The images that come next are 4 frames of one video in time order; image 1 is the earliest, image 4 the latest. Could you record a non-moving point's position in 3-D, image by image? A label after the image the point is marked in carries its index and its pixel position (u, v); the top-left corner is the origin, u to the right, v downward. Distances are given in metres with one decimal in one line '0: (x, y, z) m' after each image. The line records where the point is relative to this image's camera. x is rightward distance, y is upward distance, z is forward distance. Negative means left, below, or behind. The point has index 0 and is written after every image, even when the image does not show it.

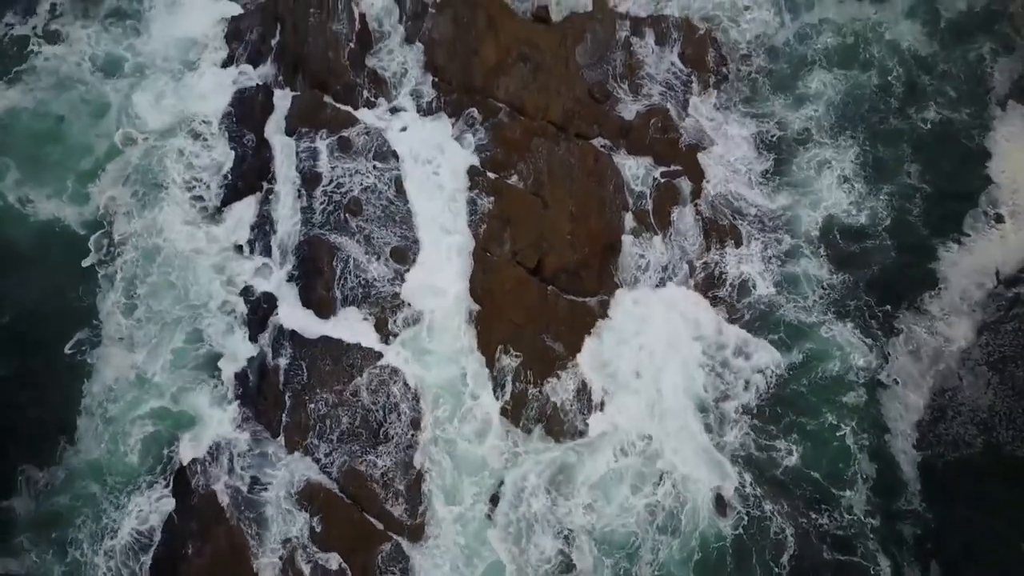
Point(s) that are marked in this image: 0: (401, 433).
0: (-2.4, -3.2, +19.7) m
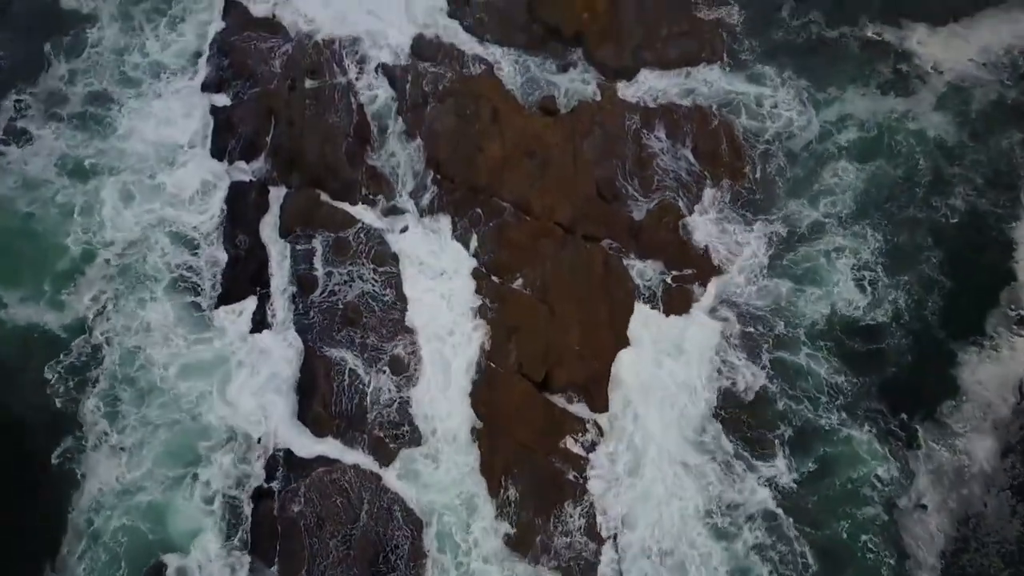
0: (-2.3, -5.6, +18.8) m
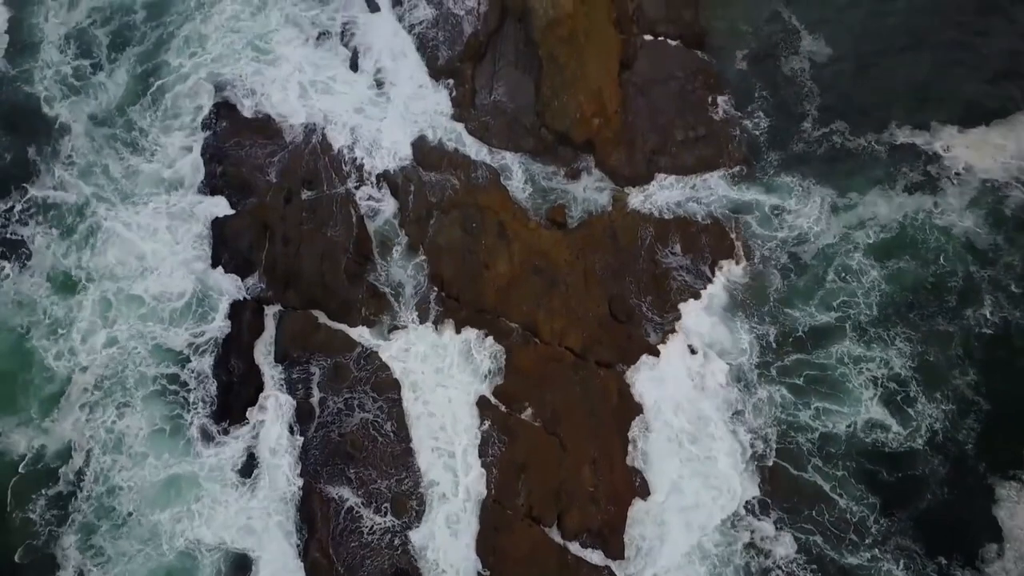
0: (-2.1, -8.4, +17.5) m
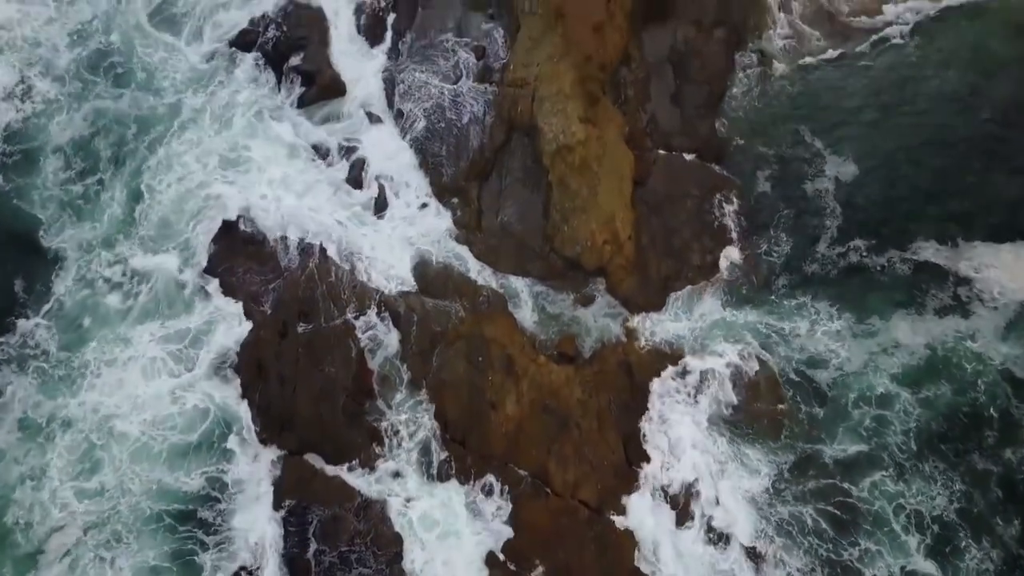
0: (-1.9, -11.2, +16.1) m
